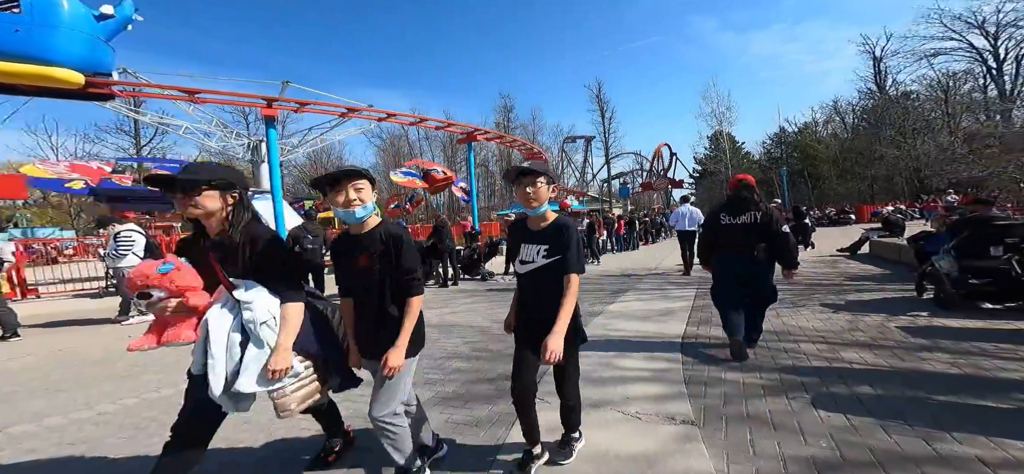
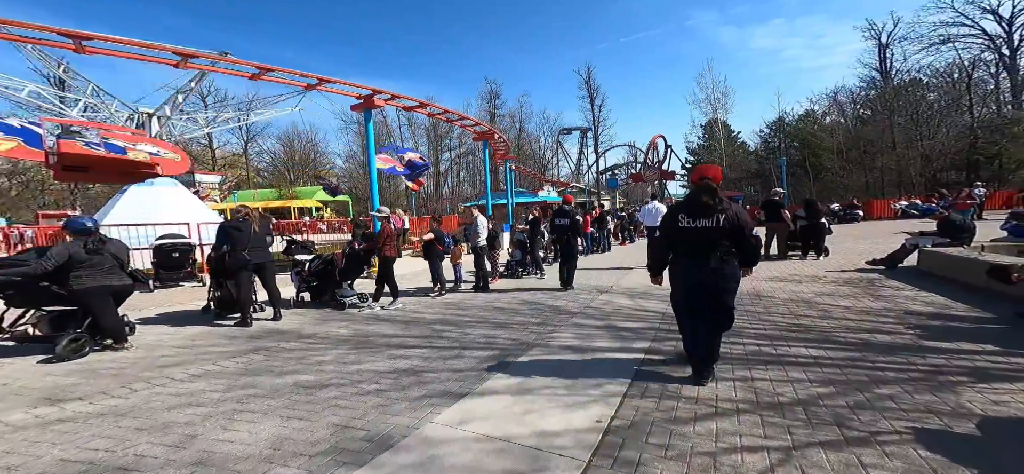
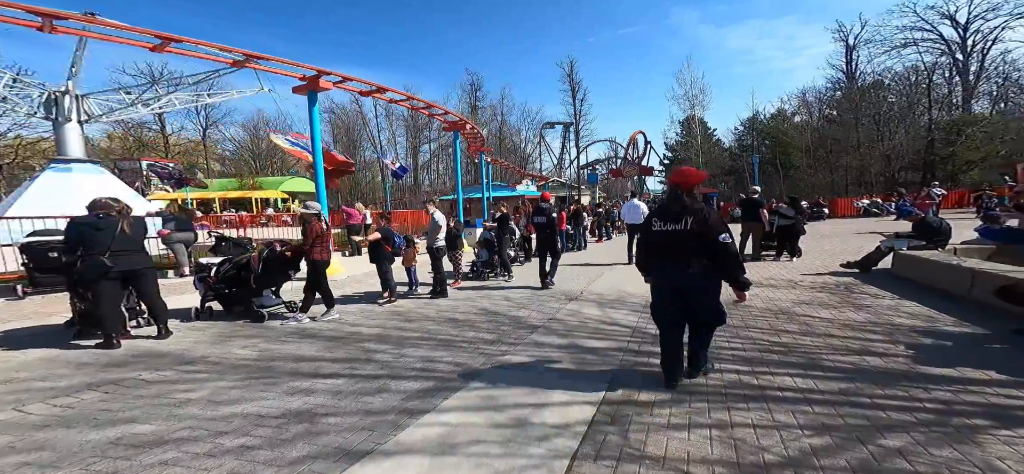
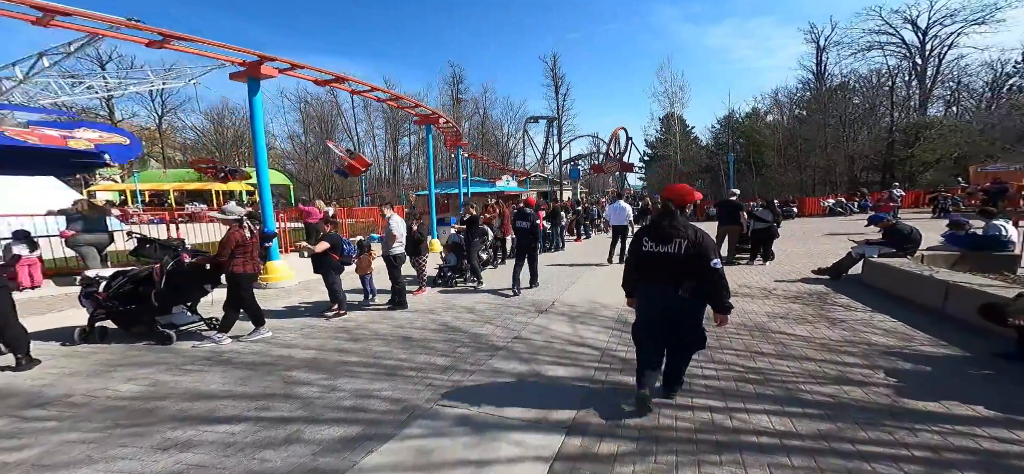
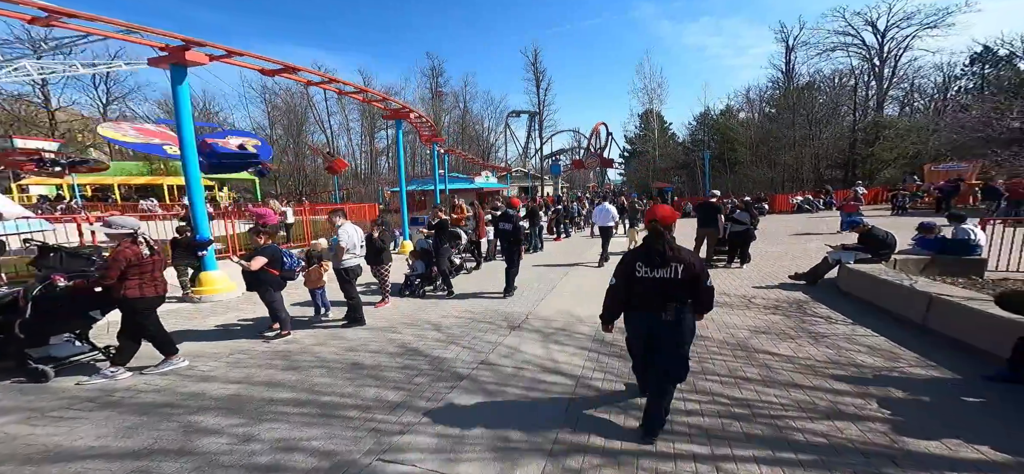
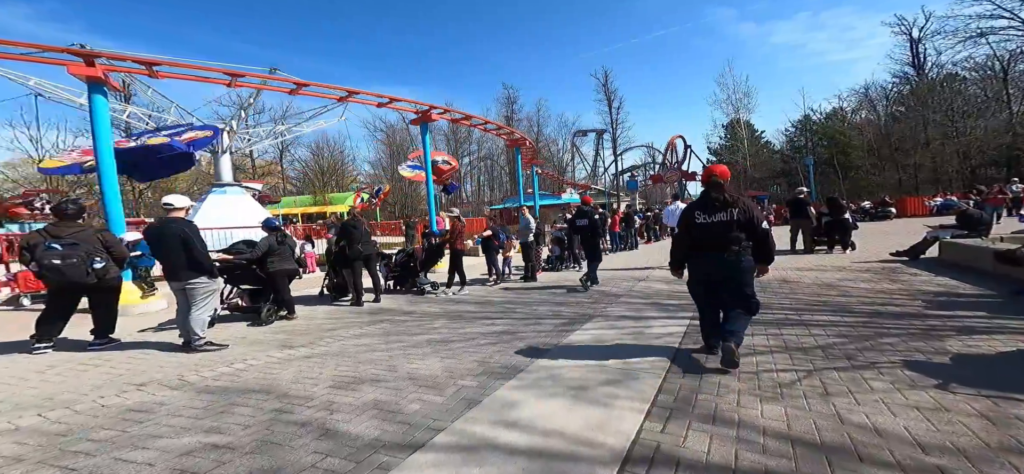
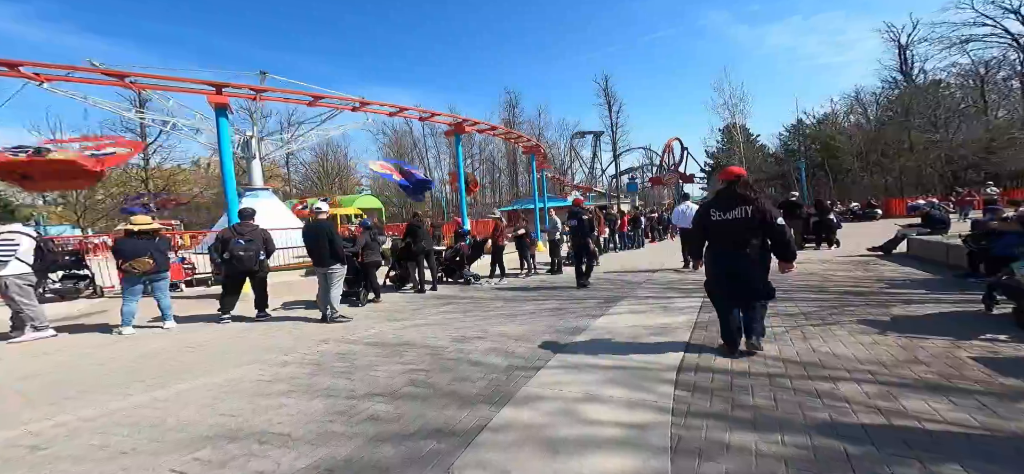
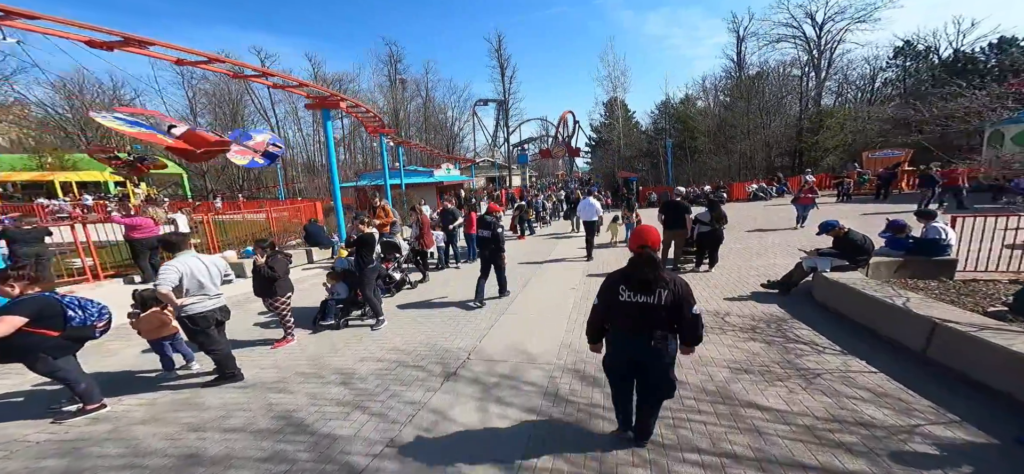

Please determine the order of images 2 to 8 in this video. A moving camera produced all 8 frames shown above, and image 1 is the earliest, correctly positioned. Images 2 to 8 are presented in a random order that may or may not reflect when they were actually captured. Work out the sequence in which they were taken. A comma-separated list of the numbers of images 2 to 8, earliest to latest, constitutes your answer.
7, 6, 2, 3, 4, 5, 8
